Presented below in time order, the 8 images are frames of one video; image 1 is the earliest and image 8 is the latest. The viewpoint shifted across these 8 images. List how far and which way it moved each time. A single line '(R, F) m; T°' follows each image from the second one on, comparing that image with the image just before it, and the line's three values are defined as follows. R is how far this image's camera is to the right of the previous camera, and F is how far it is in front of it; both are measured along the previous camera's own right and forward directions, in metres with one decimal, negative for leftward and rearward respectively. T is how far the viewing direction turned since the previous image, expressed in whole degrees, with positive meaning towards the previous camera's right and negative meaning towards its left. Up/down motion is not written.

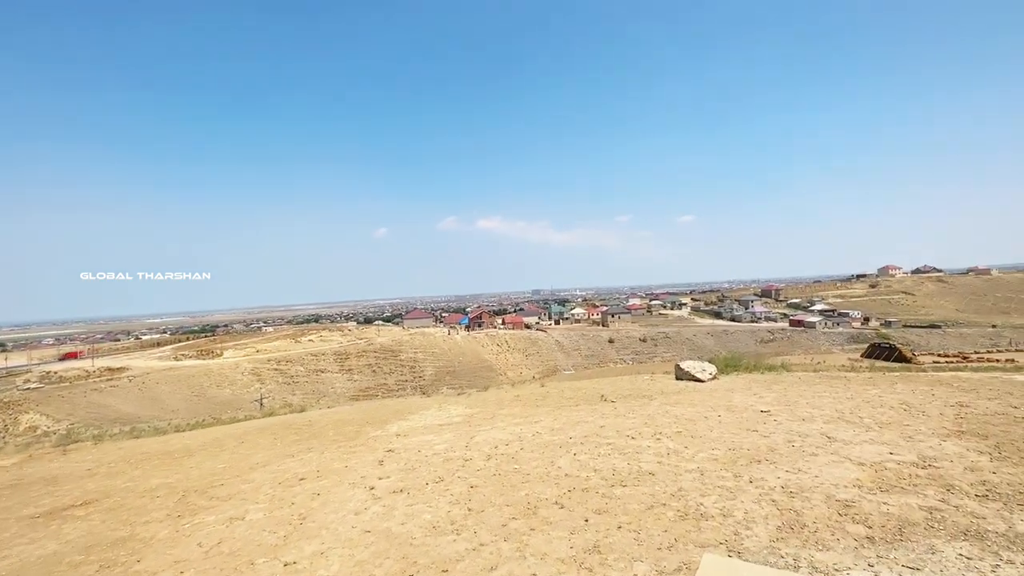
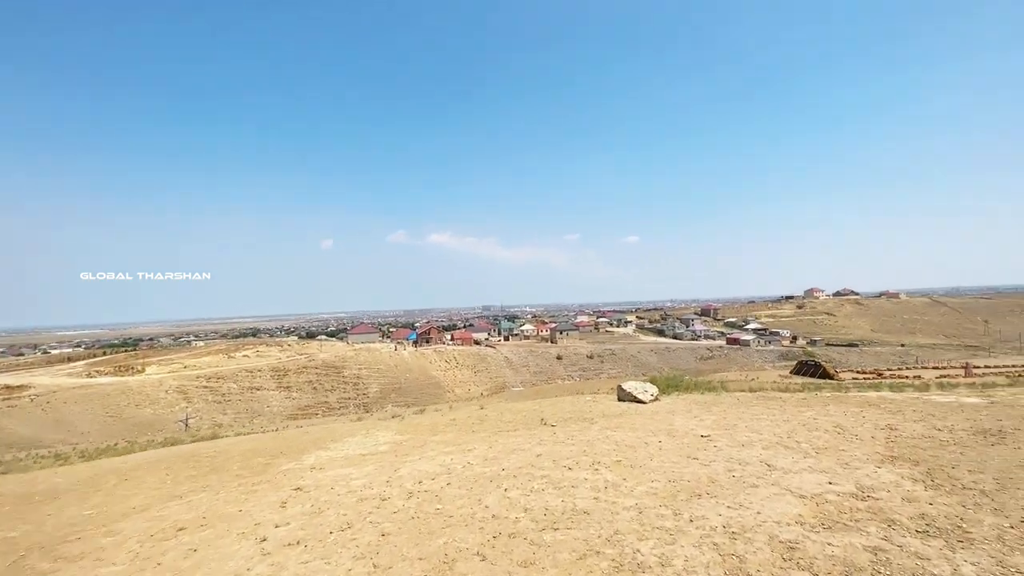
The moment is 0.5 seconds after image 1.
(+1.3, +2.5) m; +6°
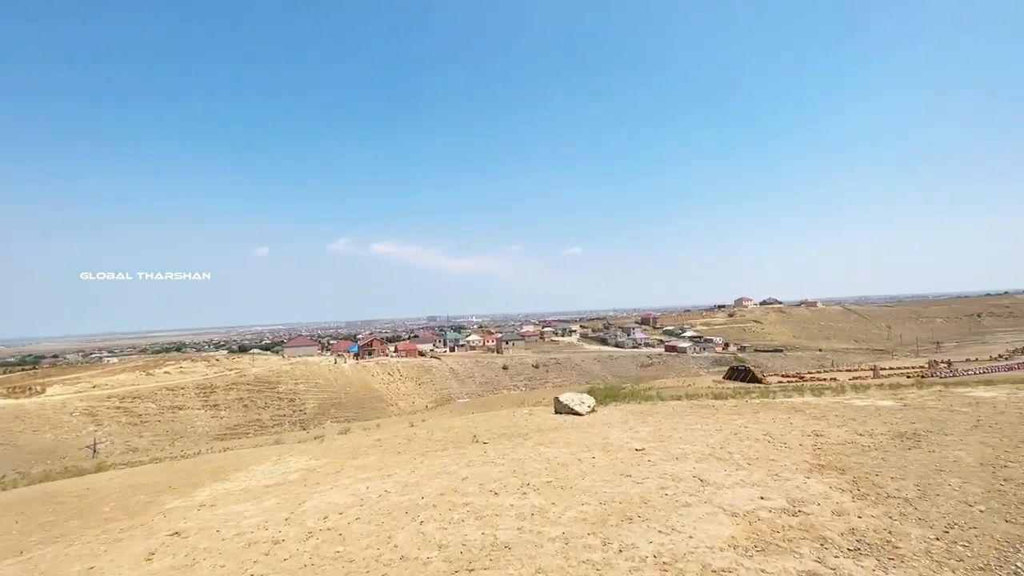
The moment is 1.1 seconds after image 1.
(+1.5, +2.4) m; +7°
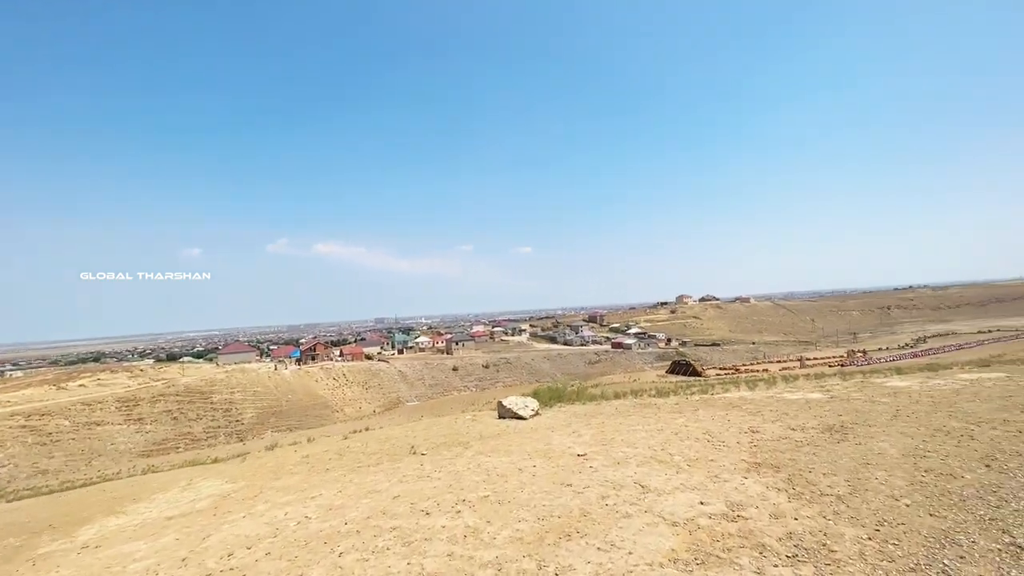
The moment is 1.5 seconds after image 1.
(+1.0, +1.7) m; +6°
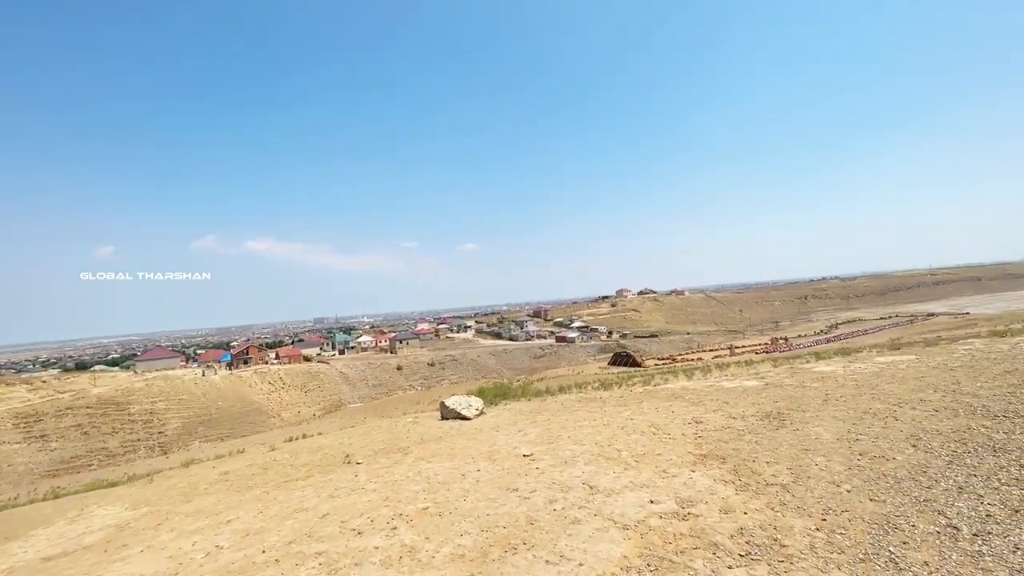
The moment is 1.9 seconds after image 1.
(+0.3, +1.9) m; +7°
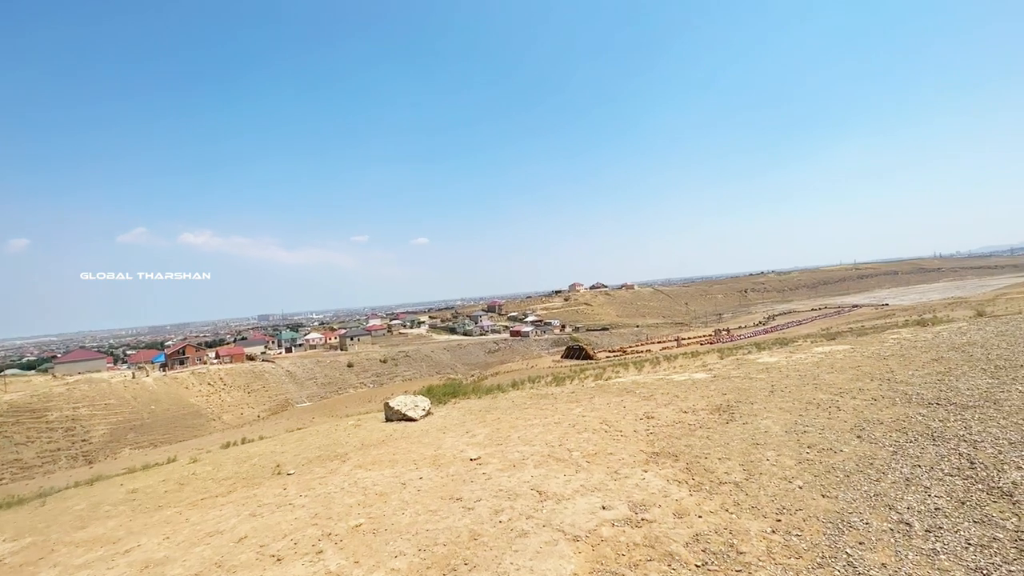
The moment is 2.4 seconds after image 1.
(+0.6, +2.0) m; +6°
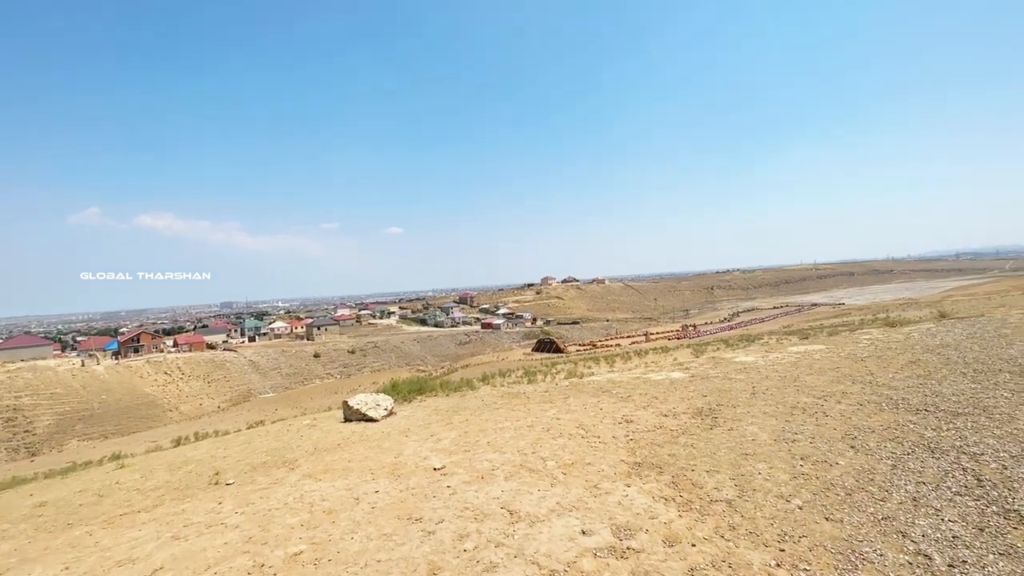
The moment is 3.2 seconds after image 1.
(0.0, +3.0) m; +3°
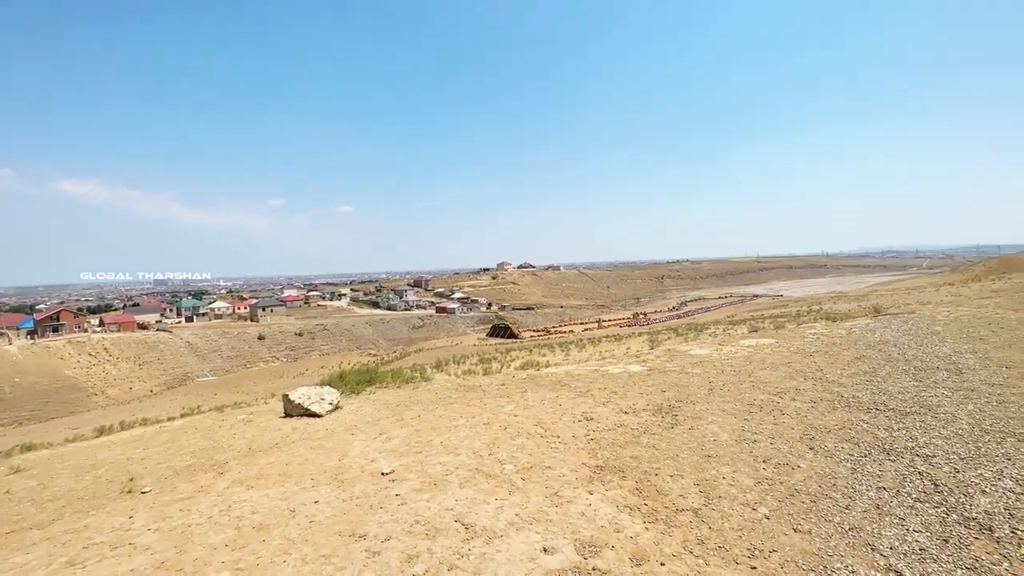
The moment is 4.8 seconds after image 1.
(-0.2, +2.0) m; +5°
